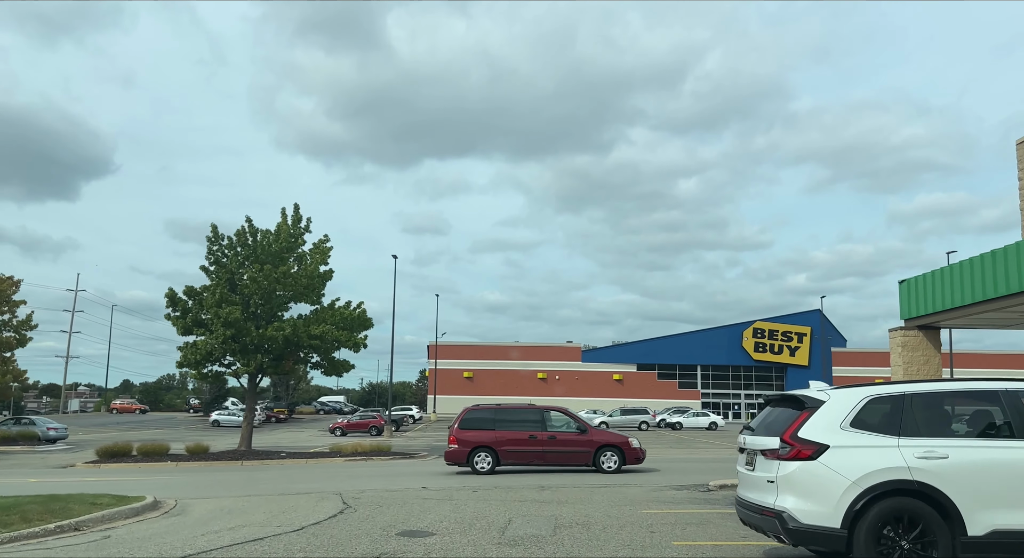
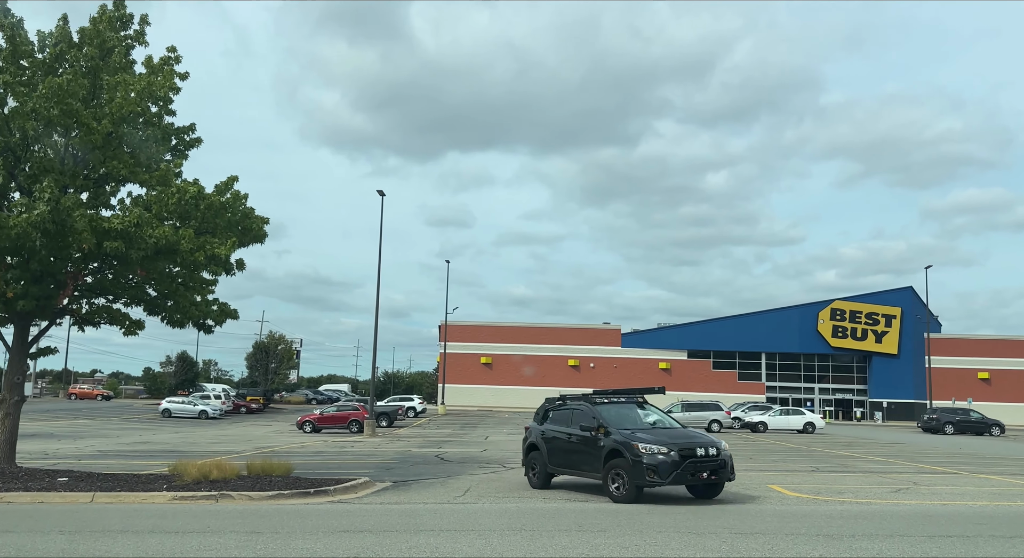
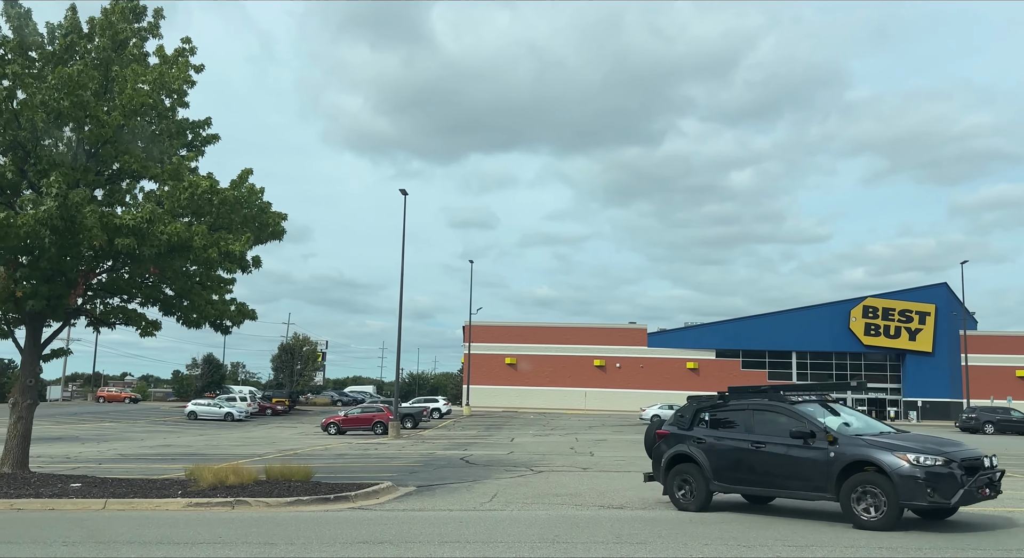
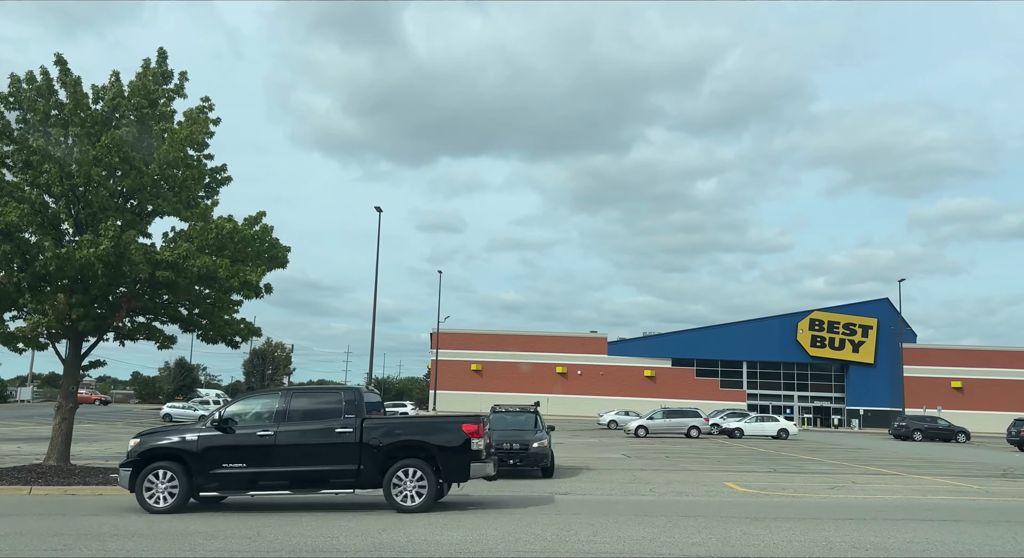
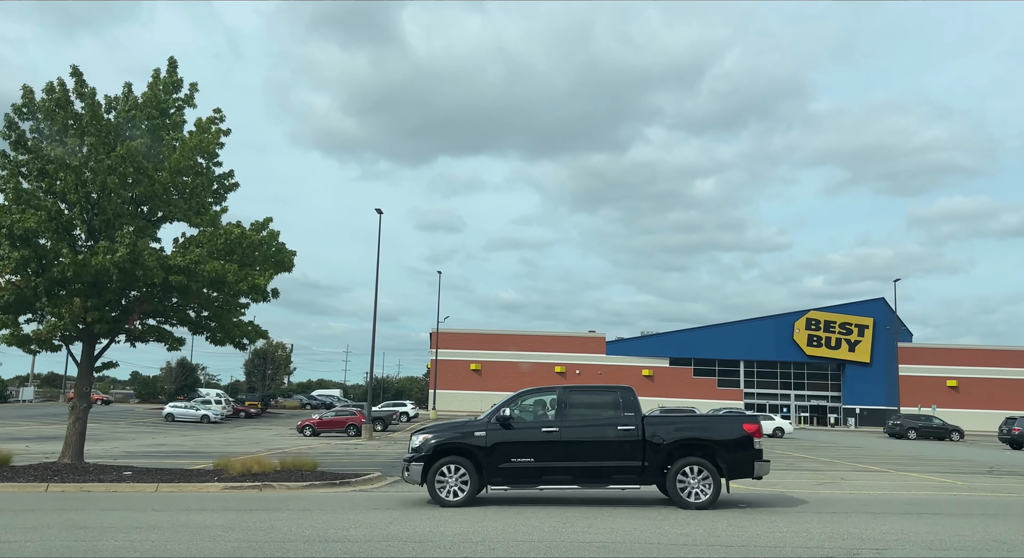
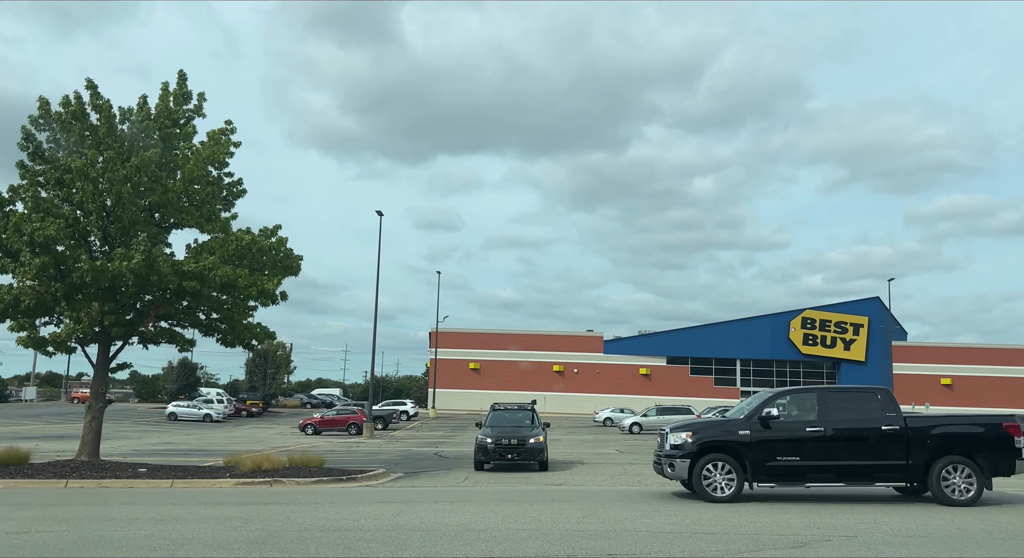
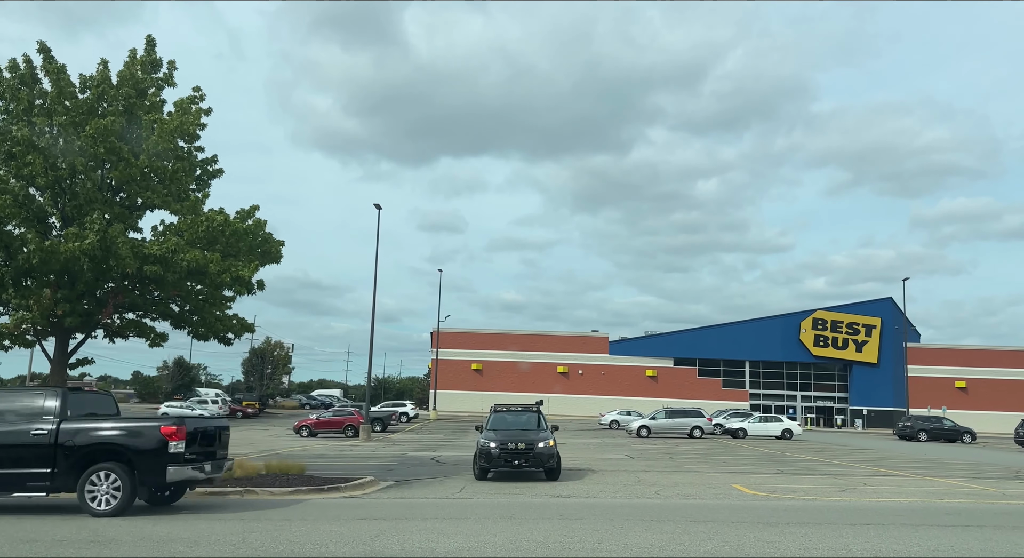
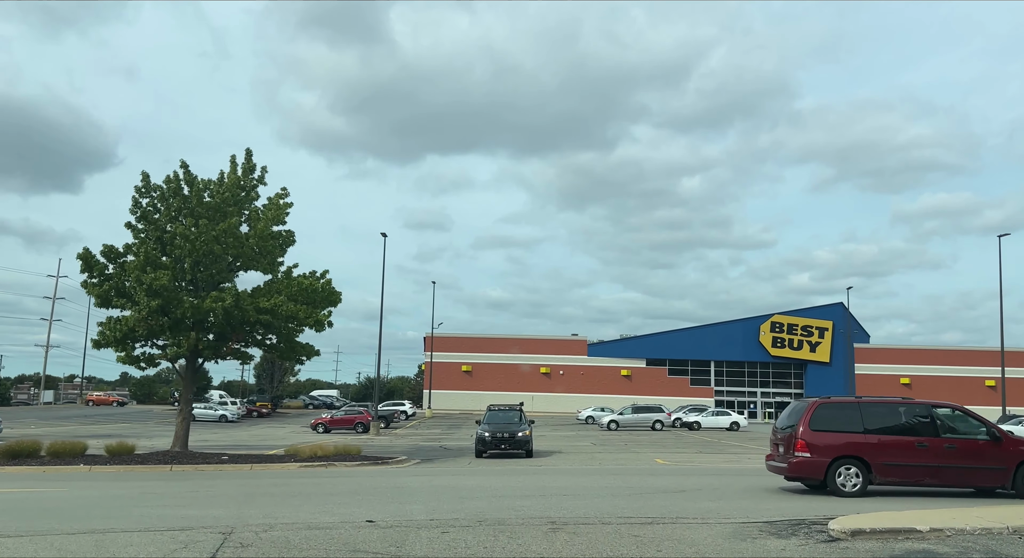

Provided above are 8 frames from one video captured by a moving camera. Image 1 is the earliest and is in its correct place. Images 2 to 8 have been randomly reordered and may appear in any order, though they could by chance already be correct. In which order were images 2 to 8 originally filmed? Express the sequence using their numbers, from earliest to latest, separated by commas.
8, 6, 5, 4, 7, 2, 3
